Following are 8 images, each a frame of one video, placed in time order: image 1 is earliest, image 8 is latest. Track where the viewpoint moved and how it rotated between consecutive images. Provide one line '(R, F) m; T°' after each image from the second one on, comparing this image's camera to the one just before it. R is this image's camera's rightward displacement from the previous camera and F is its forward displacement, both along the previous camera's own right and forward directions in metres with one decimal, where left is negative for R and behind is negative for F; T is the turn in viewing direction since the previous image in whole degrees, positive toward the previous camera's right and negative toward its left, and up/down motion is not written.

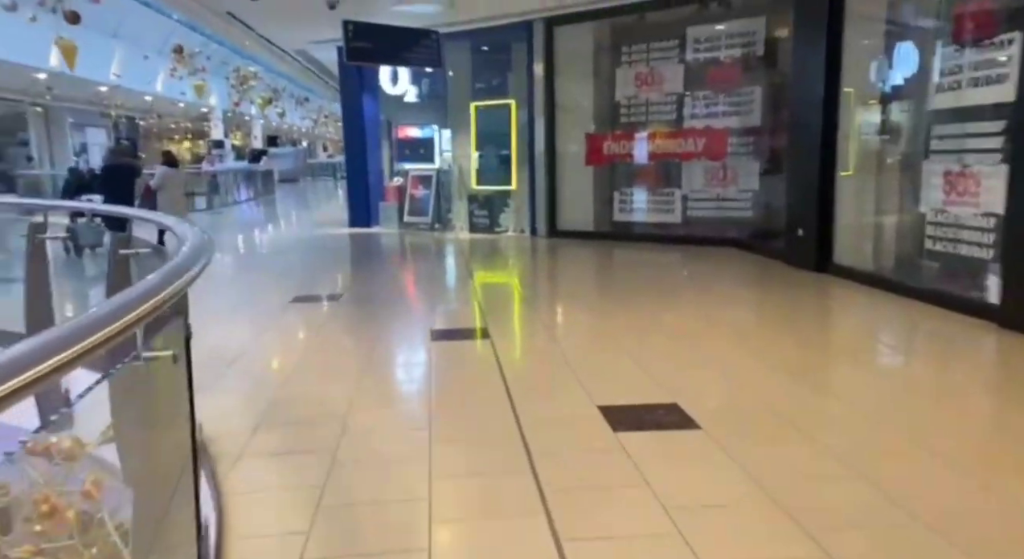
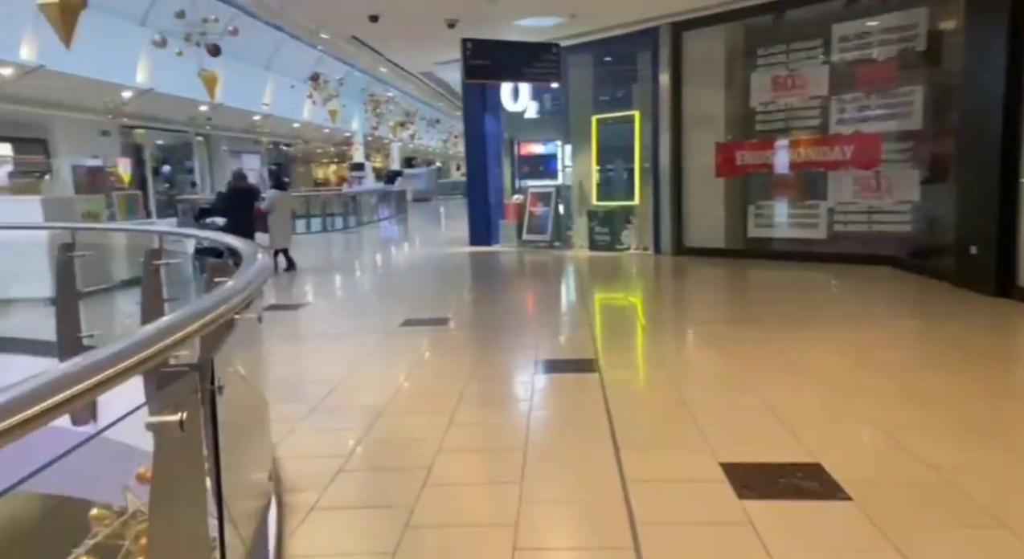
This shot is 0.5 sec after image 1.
(+0.1, +0.4) m; -10°
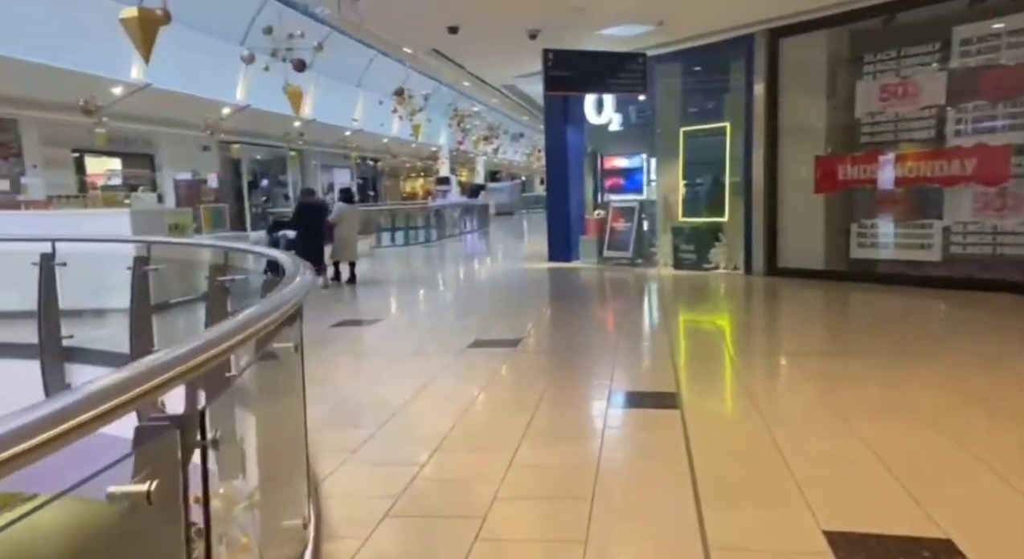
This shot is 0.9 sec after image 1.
(0.0, +0.3) m; -6°
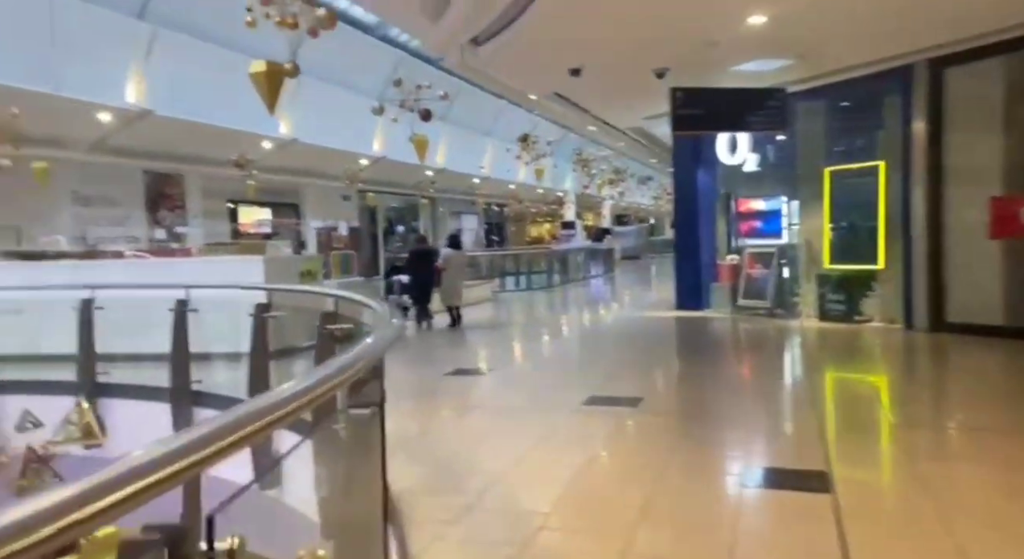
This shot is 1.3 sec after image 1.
(0.0, +0.3) m; -10°
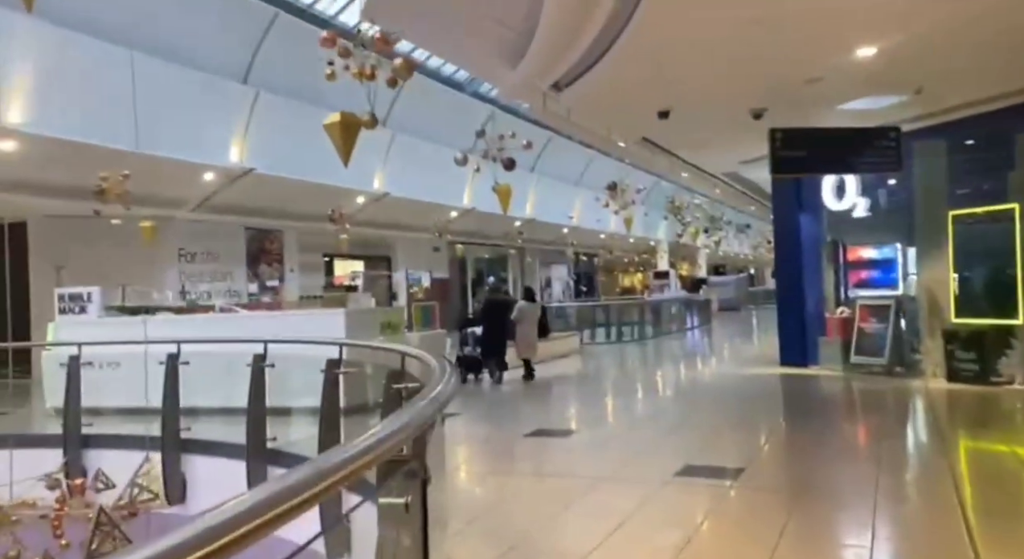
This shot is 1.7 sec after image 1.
(+0.1, +0.4) m; -7°
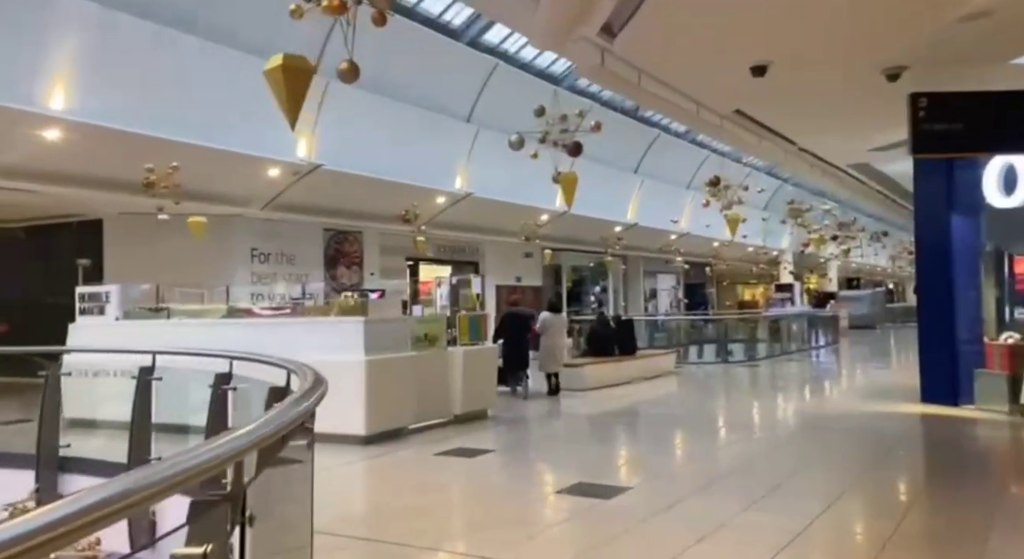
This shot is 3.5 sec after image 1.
(+0.6, +1.5) m; -9°
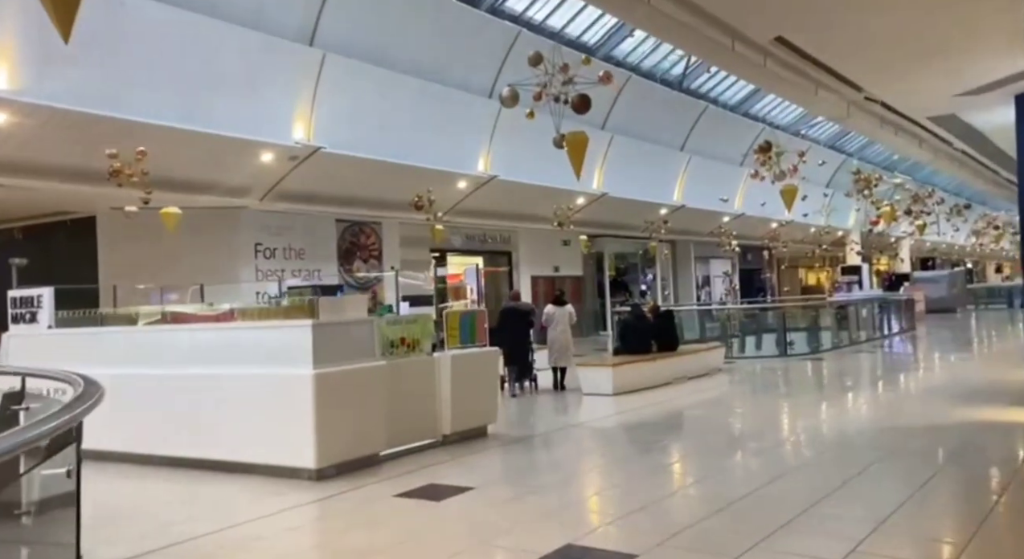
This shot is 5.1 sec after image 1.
(+0.5, +1.4) m; -4°
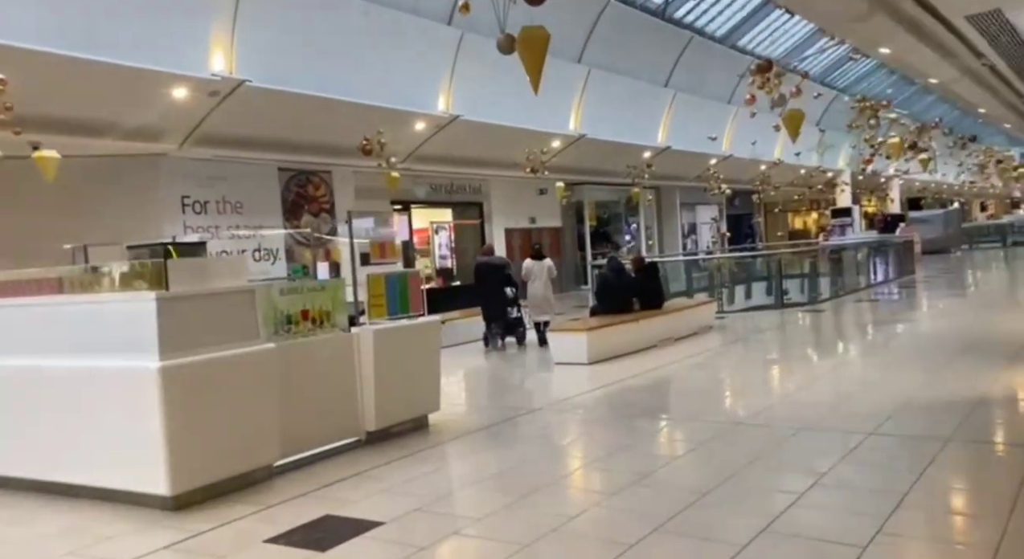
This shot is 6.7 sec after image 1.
(+0.3, +1.5) m; +1°
